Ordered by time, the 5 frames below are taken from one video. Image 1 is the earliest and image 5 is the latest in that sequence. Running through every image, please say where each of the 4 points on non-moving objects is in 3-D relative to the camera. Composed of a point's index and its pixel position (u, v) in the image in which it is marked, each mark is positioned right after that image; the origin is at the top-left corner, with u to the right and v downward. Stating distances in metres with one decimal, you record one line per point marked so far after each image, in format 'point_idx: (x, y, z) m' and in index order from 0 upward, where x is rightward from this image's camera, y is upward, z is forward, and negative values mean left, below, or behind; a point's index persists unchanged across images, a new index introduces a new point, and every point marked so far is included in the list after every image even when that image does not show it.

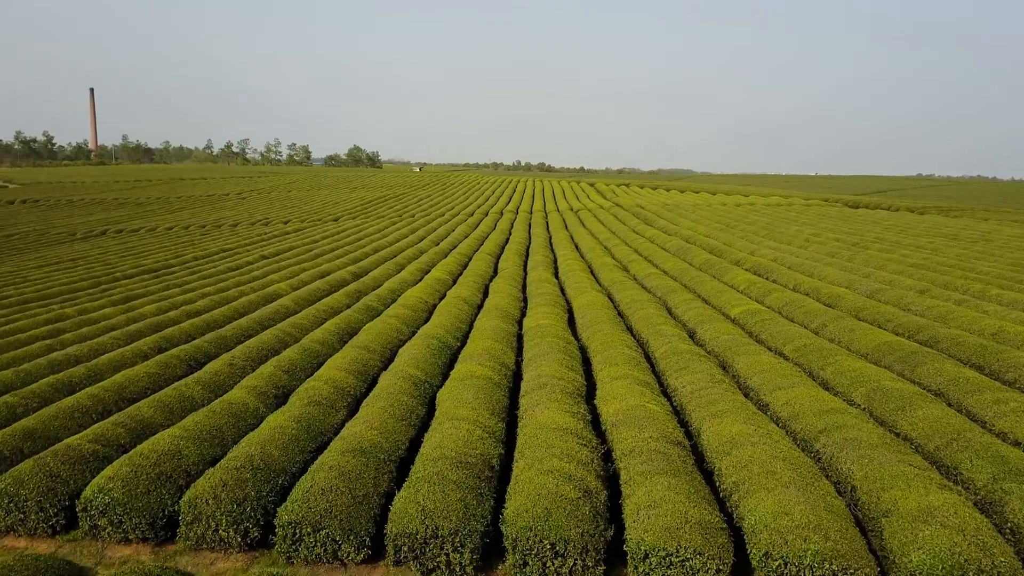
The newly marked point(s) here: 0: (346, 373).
0: (-3.9, -2.1, +19.2) m
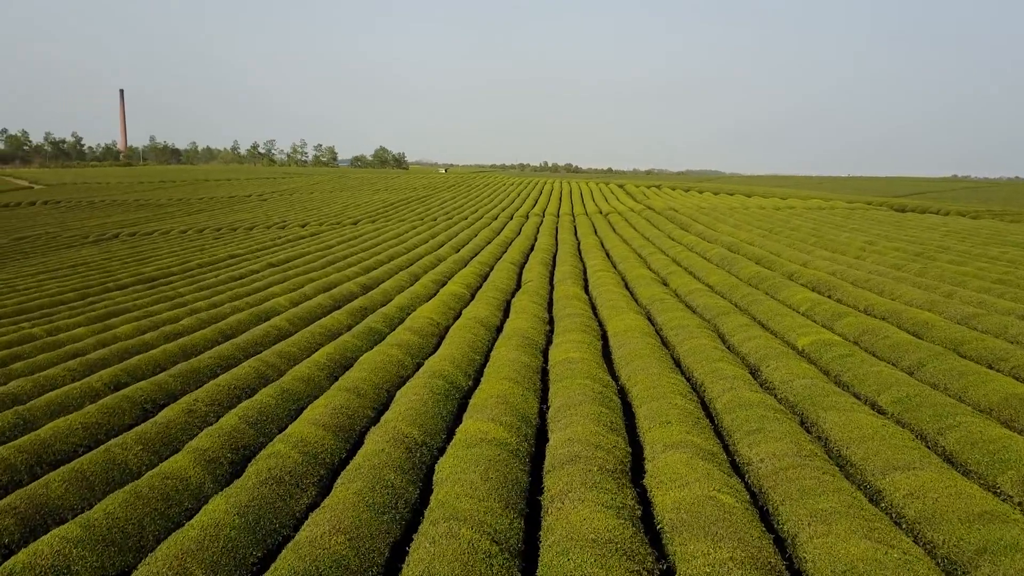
0: (-3.5, -2.7, +15.1) m
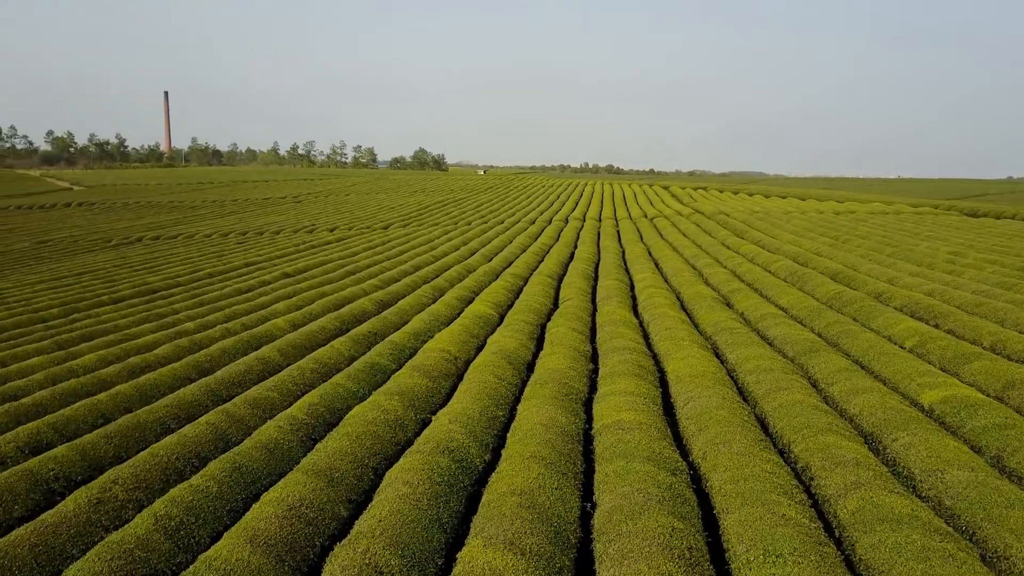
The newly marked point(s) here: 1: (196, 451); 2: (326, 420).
0: (-3.1, -3.4, +10.3) m
1: (-5.8, -3.0, +15.1) m
2: (-3.9, -2.7, +17.0) m
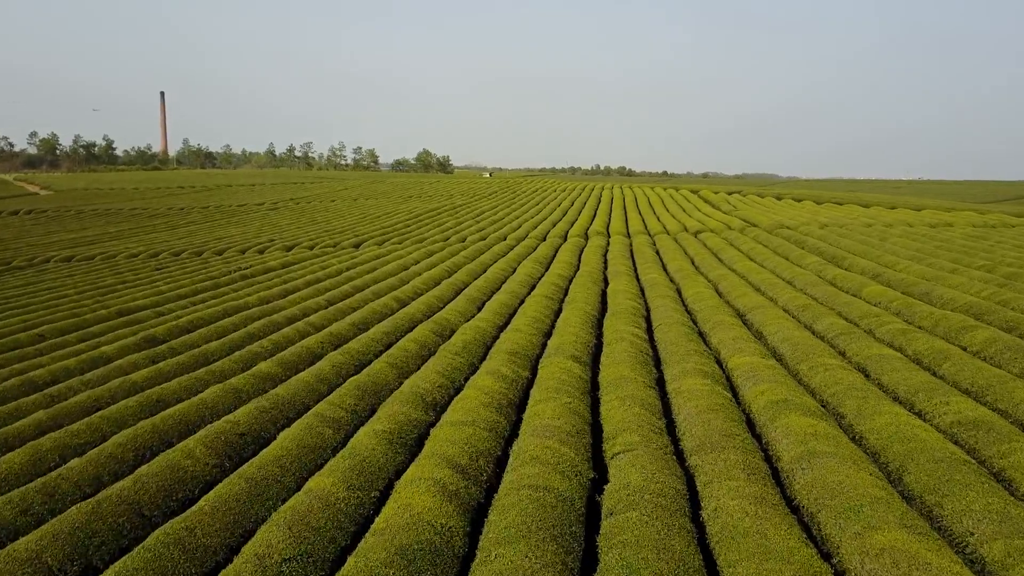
0: (-3.6, -5.9, -7.1) m
1: (-6.2, -5.5, -2.3) m
2: (-4.2, -5.2, -0.4) m
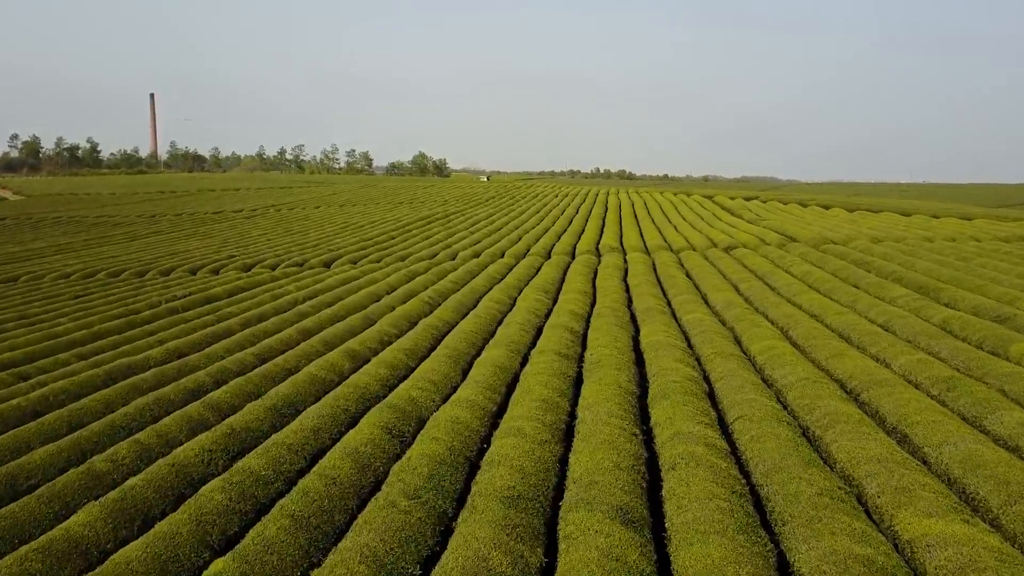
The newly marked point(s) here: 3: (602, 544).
0: (-3.6, -7.4, -17.1) m
1: (-6.2, -7.1, -12.3) m
2: (-4.2, -6.8, -10.4) m
3: (+1.4, -3.6, +11.8) m
